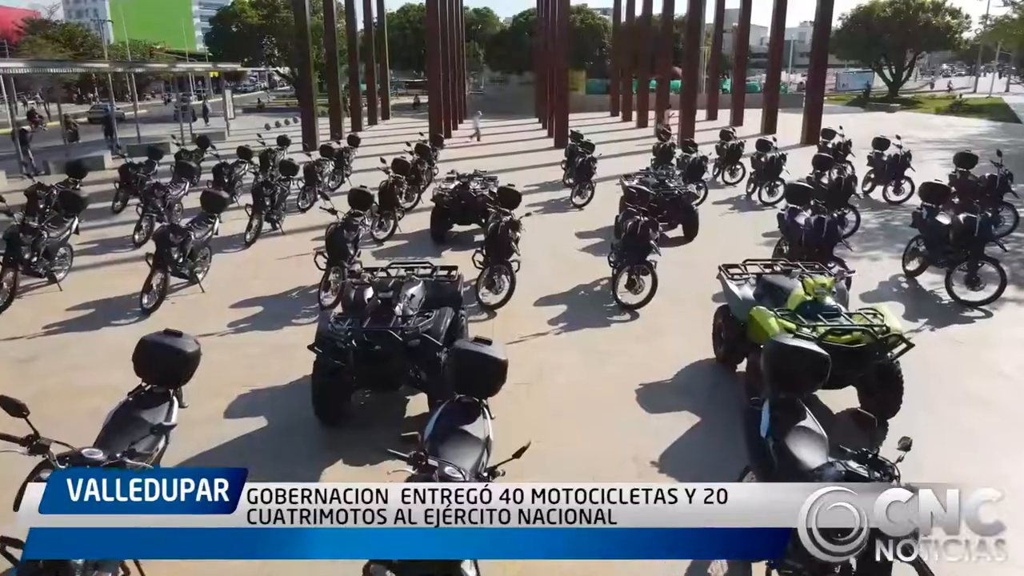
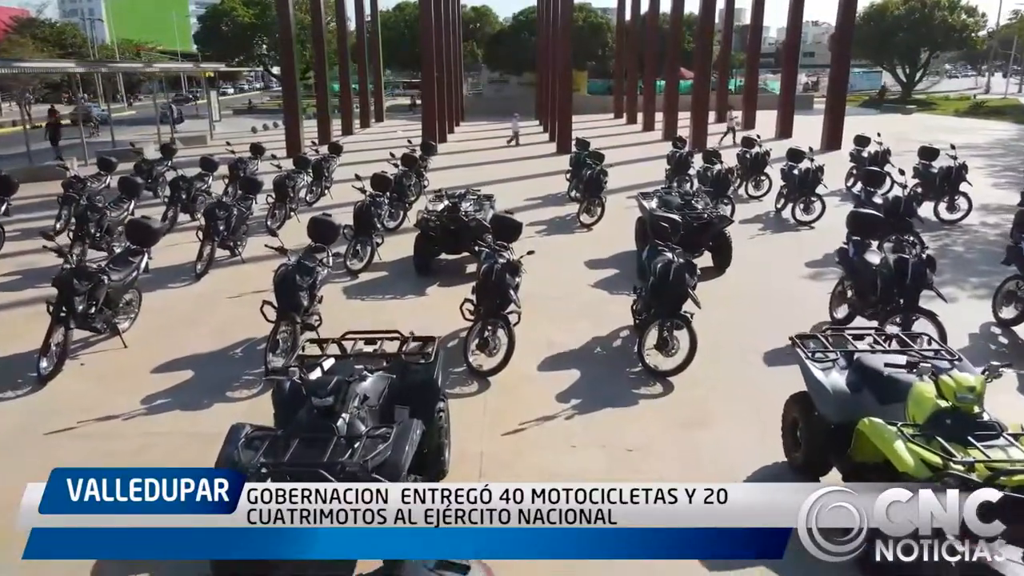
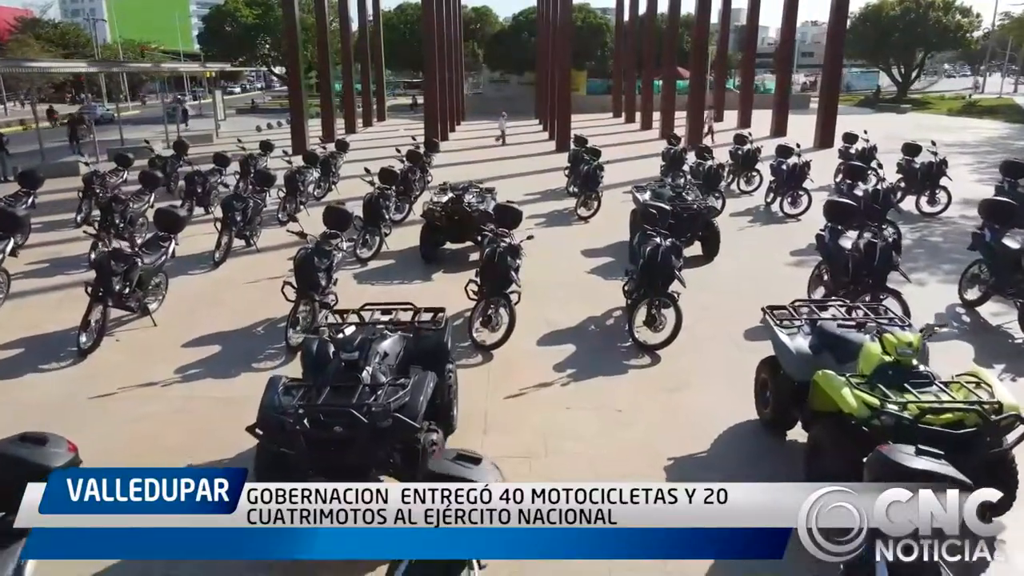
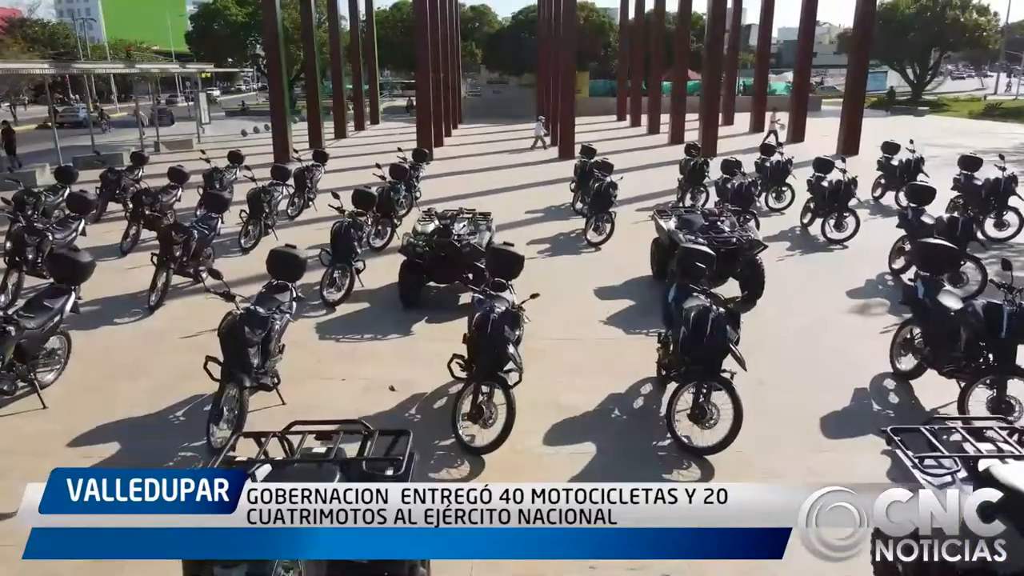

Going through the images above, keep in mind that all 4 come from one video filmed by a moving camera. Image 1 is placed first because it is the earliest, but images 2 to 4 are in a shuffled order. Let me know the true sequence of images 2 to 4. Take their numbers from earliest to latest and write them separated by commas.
3, 2, 4
